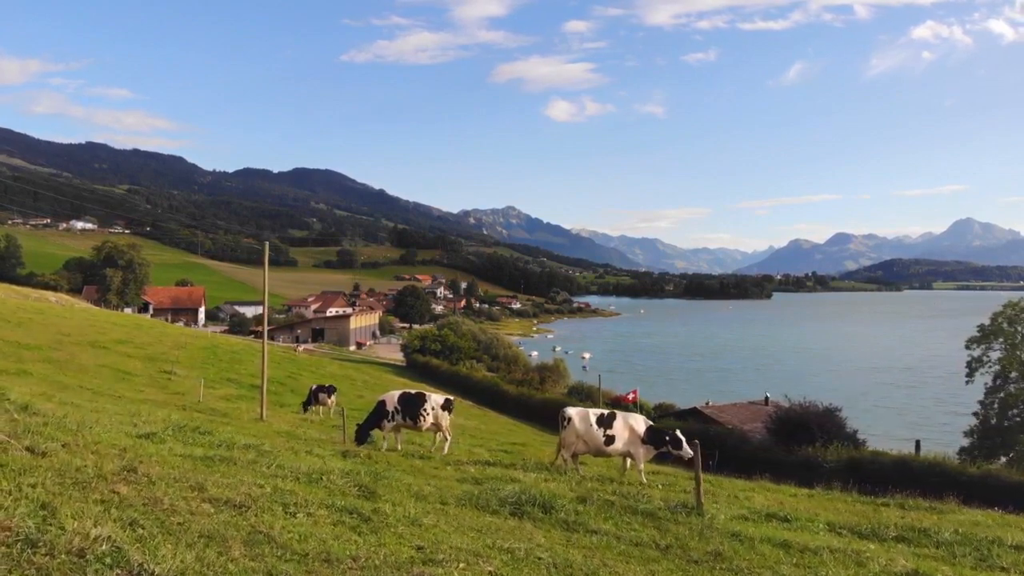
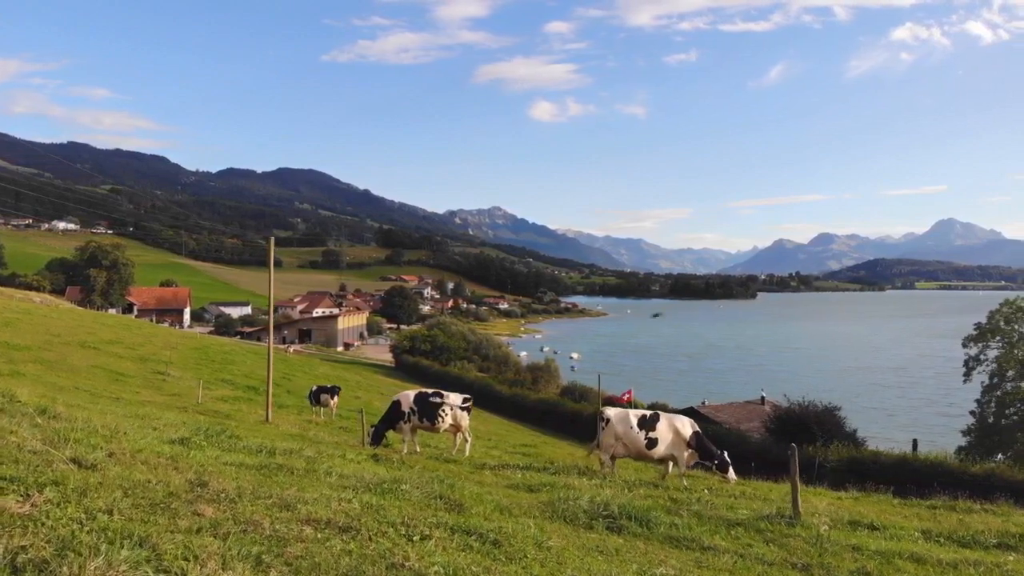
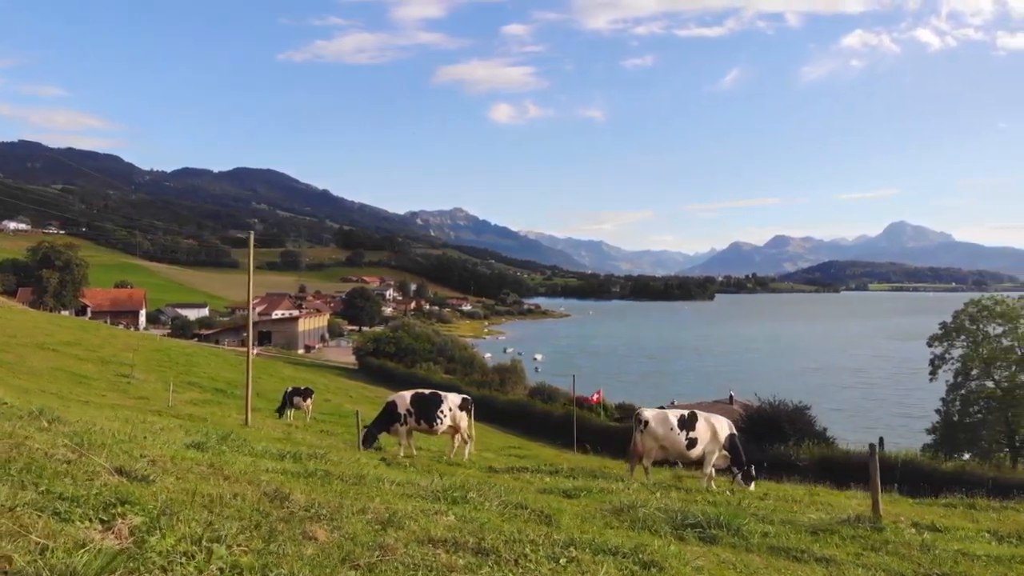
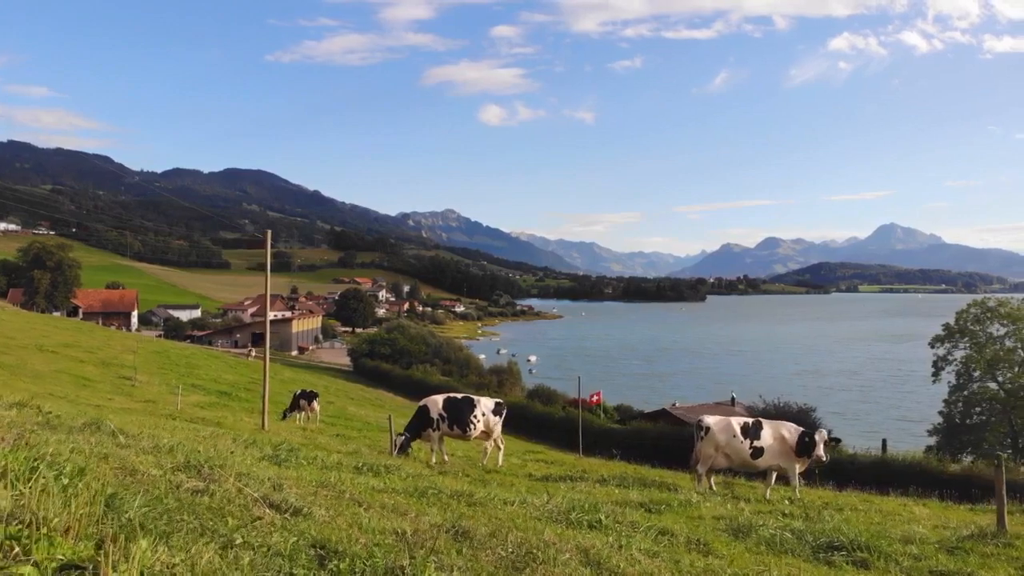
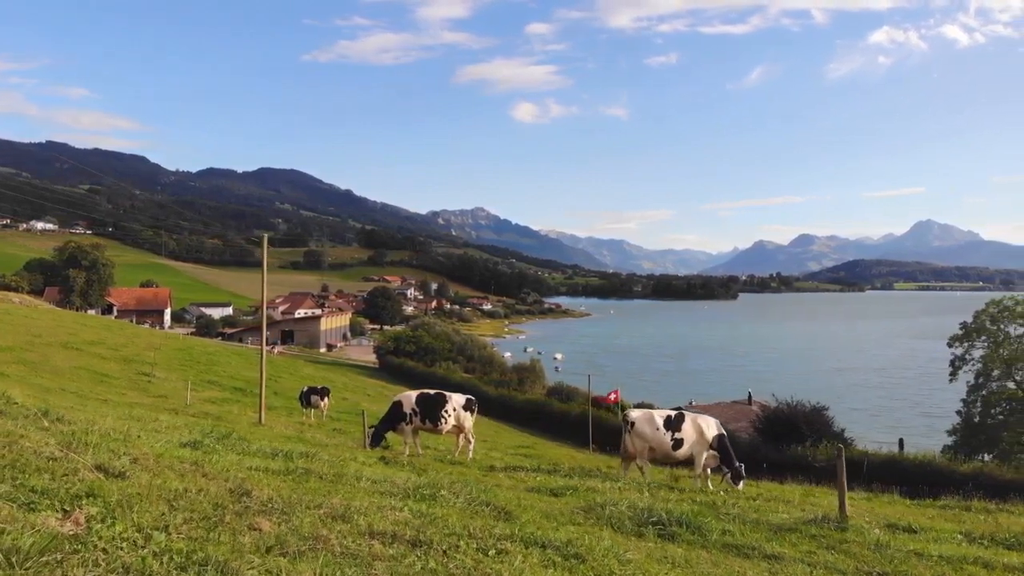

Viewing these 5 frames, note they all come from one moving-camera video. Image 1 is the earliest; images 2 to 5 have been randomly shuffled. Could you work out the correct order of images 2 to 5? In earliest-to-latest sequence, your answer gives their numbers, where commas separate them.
2, 5, 3, 4
